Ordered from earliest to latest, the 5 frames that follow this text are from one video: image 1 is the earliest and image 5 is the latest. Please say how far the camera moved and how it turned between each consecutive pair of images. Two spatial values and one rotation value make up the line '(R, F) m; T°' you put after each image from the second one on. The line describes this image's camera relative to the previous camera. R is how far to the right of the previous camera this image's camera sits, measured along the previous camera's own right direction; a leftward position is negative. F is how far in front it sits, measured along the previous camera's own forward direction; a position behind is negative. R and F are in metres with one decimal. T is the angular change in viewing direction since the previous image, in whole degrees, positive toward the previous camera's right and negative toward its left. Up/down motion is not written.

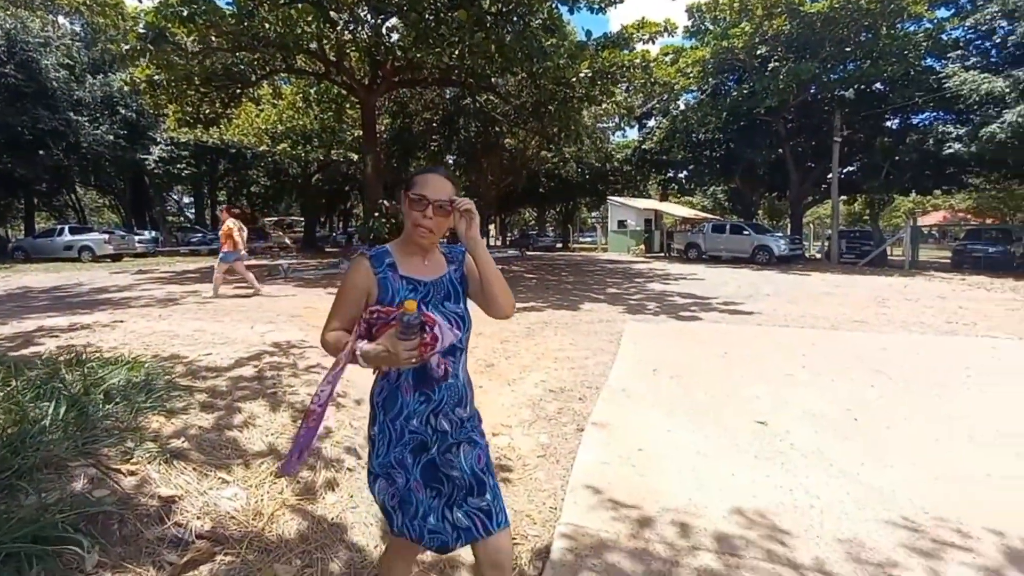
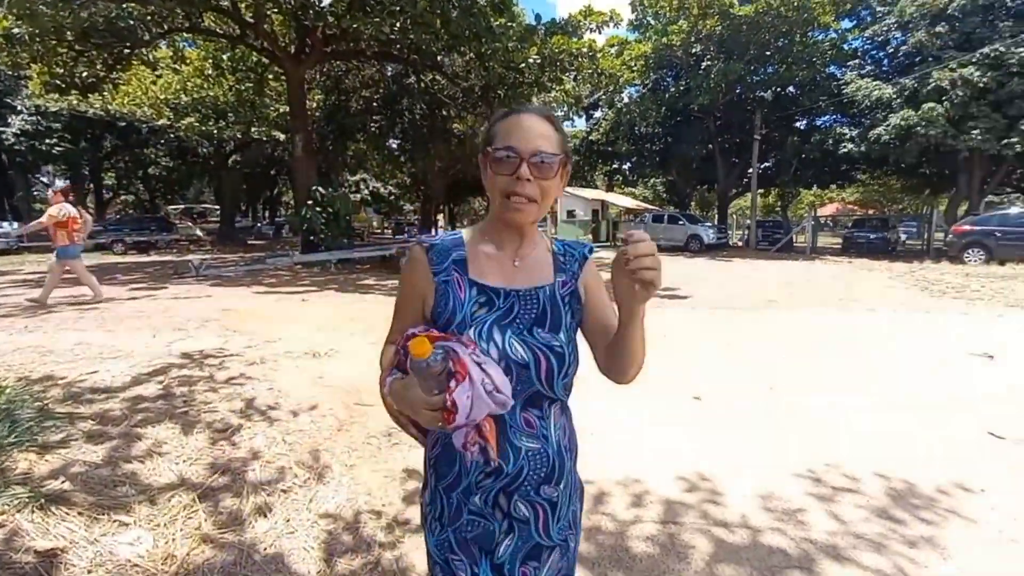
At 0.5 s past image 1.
(-1.3, +0.5) m; +13°
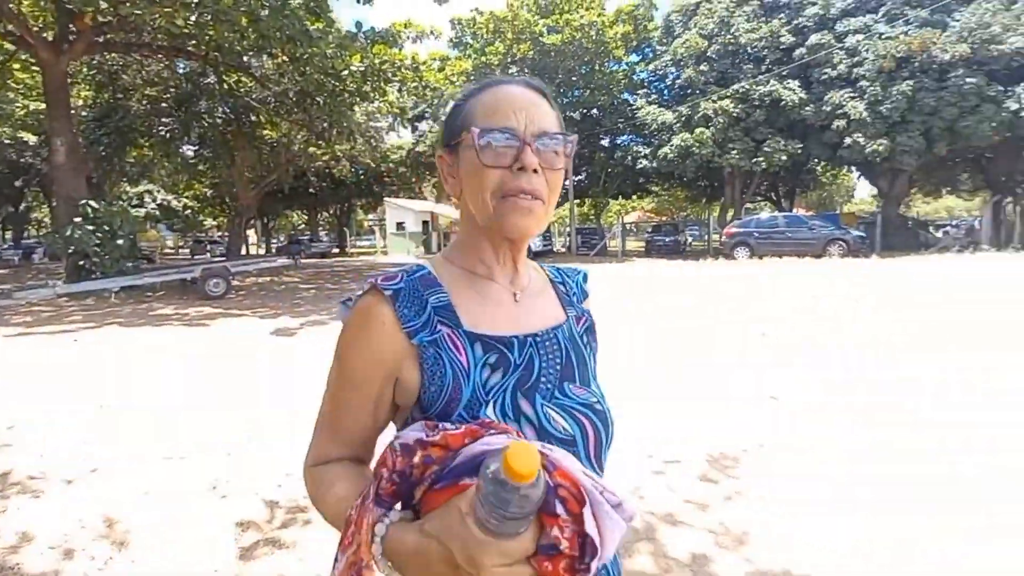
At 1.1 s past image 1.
(-0.2, +0.4) m; +19°
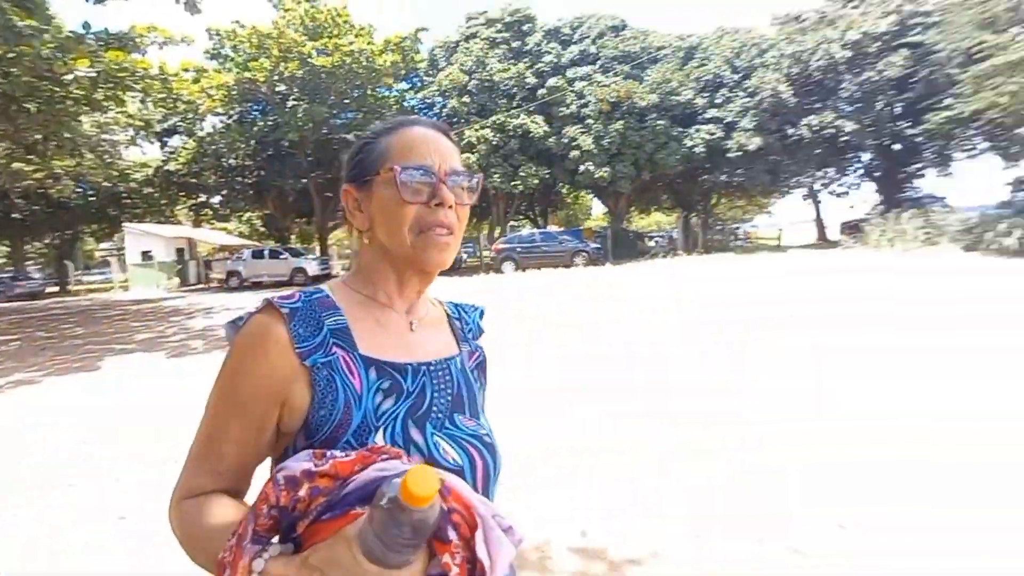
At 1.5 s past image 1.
(-0.3, -0.2) m; +25°
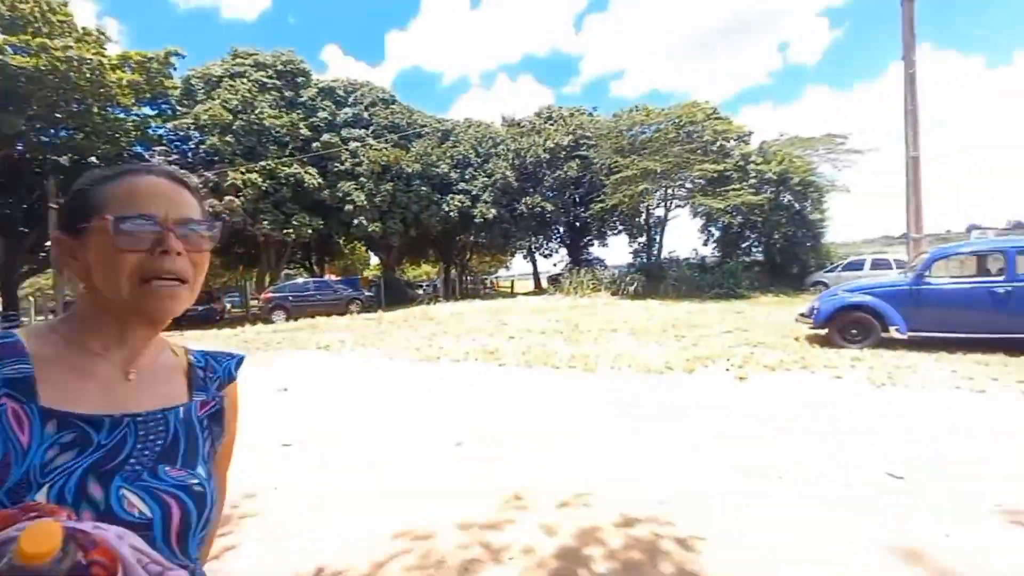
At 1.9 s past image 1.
(0.0, -1.1) m; +25°
